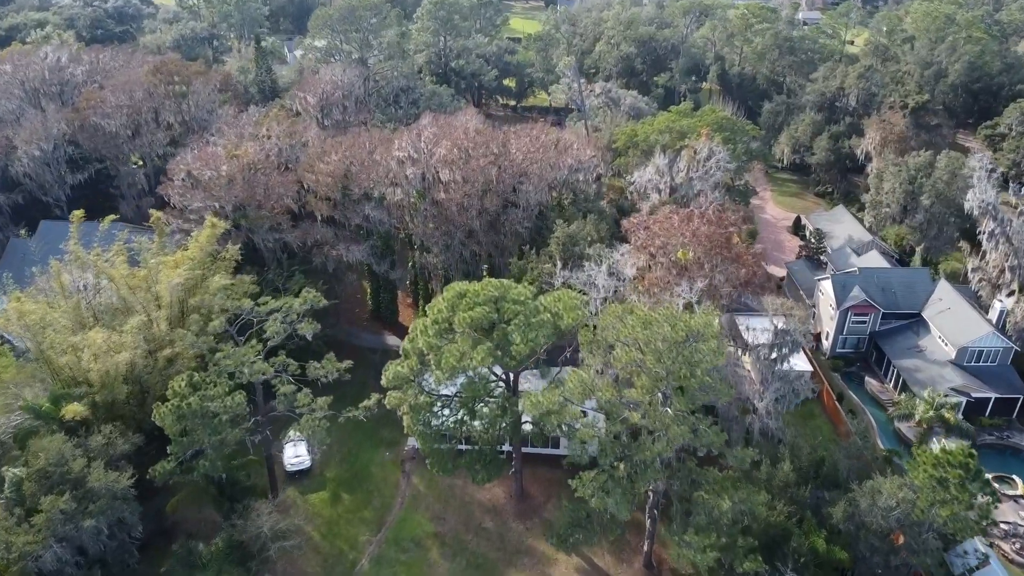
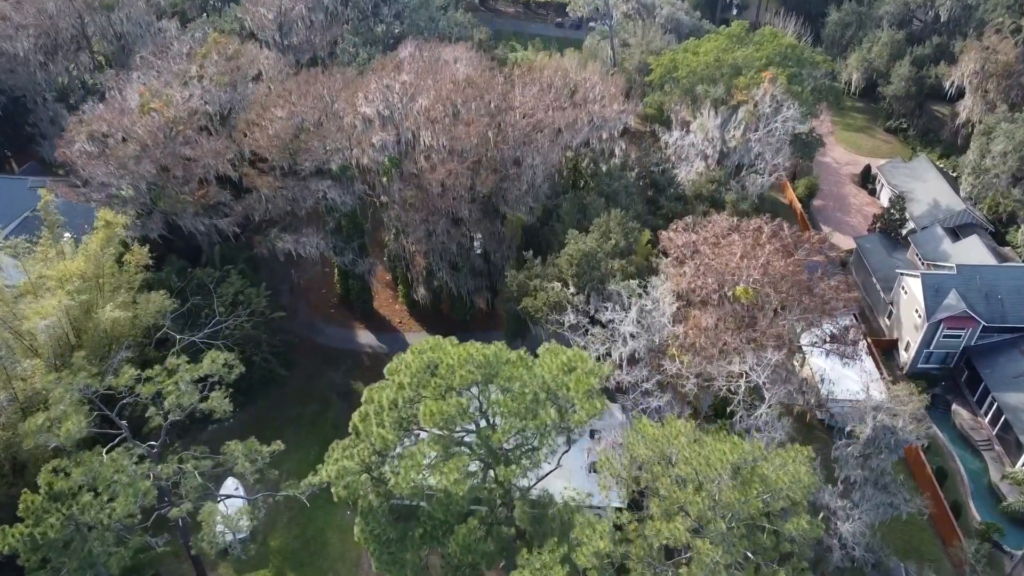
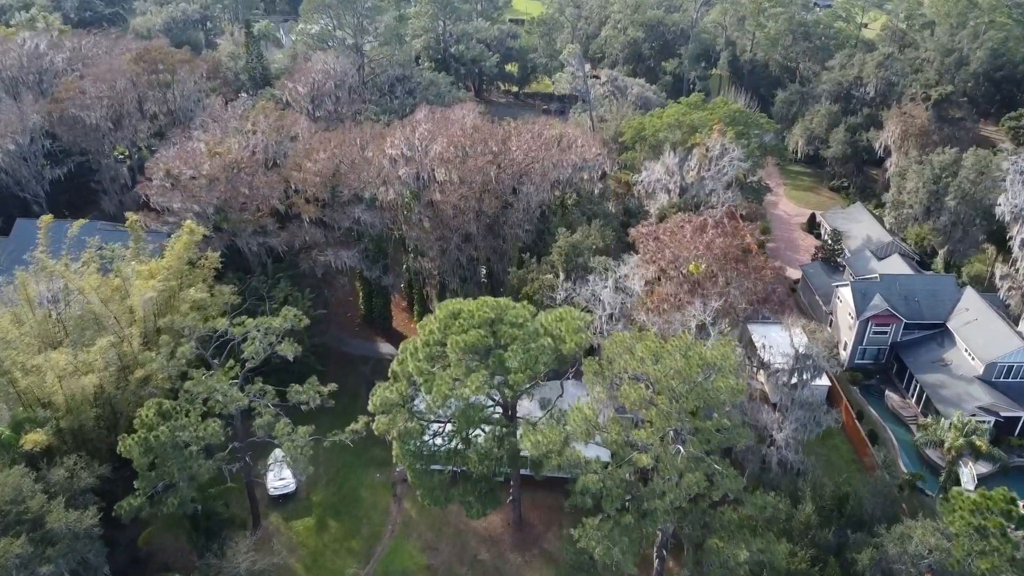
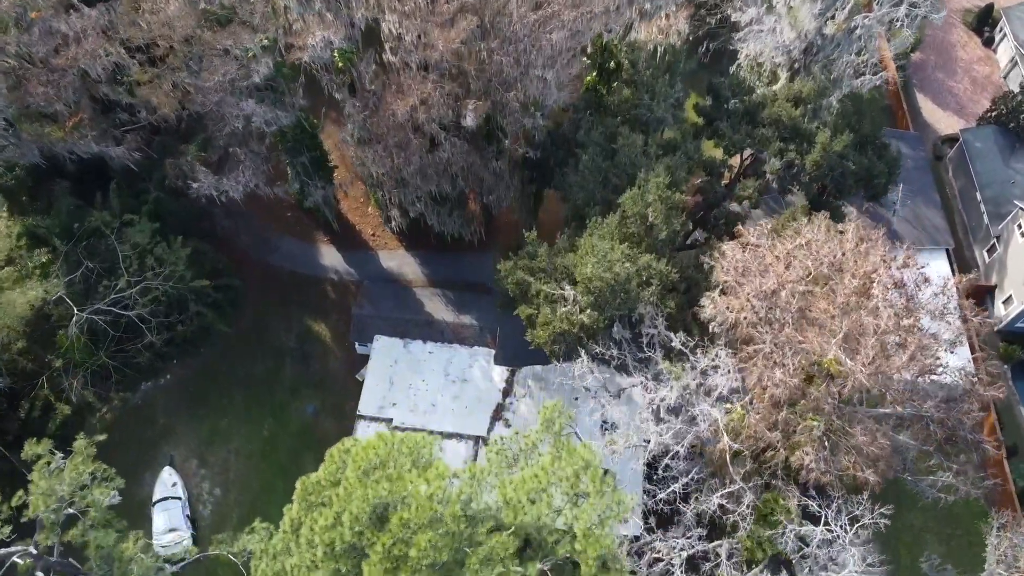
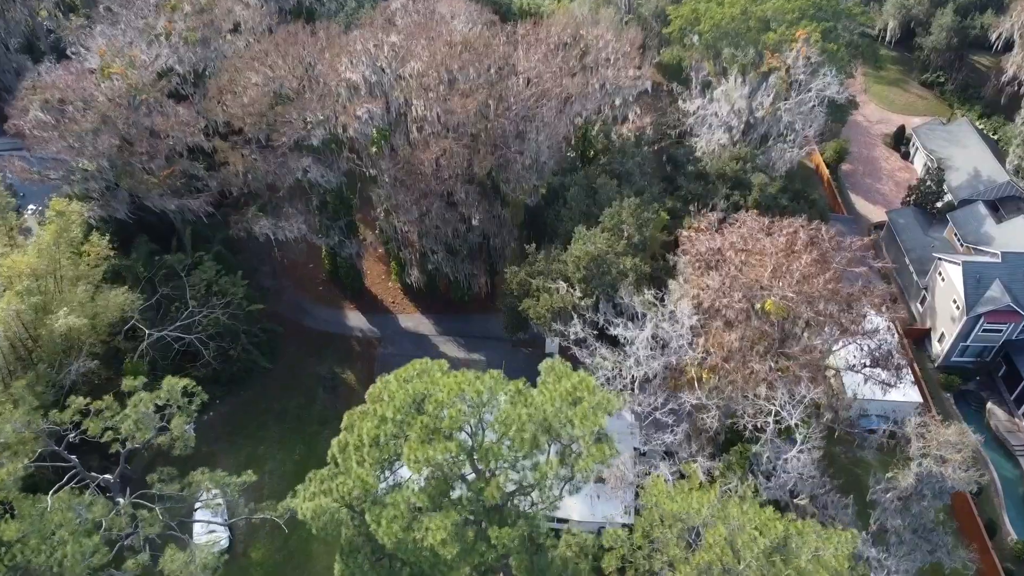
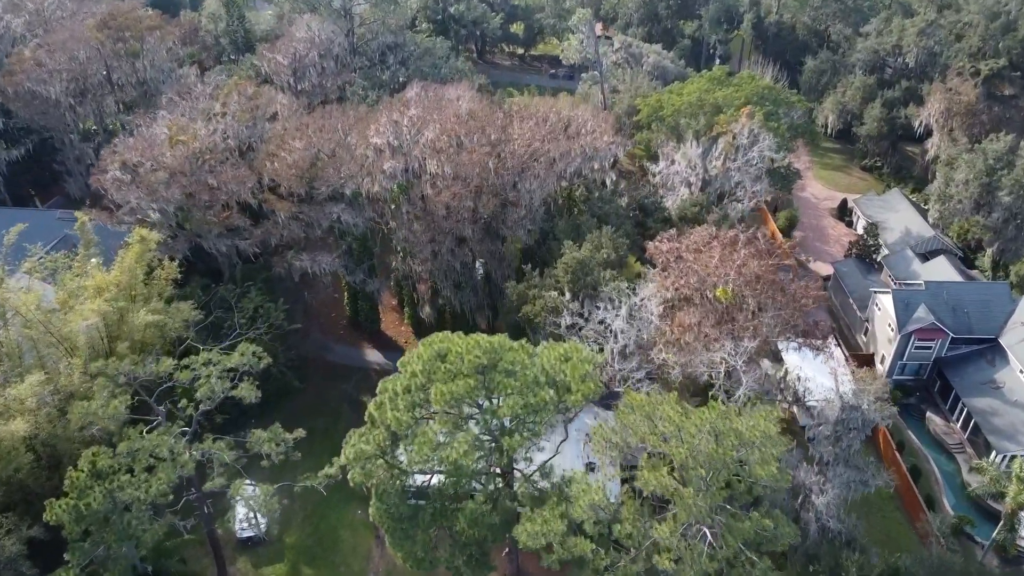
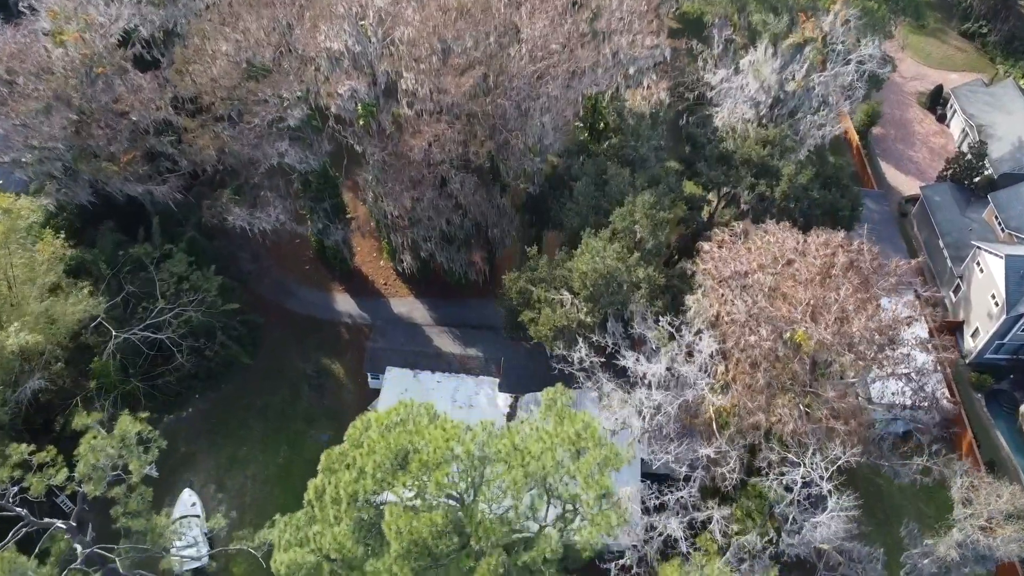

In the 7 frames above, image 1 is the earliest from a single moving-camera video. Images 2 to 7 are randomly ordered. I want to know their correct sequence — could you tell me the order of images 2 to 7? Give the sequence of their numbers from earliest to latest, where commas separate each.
3, 6, 2, 5, 7, 4
